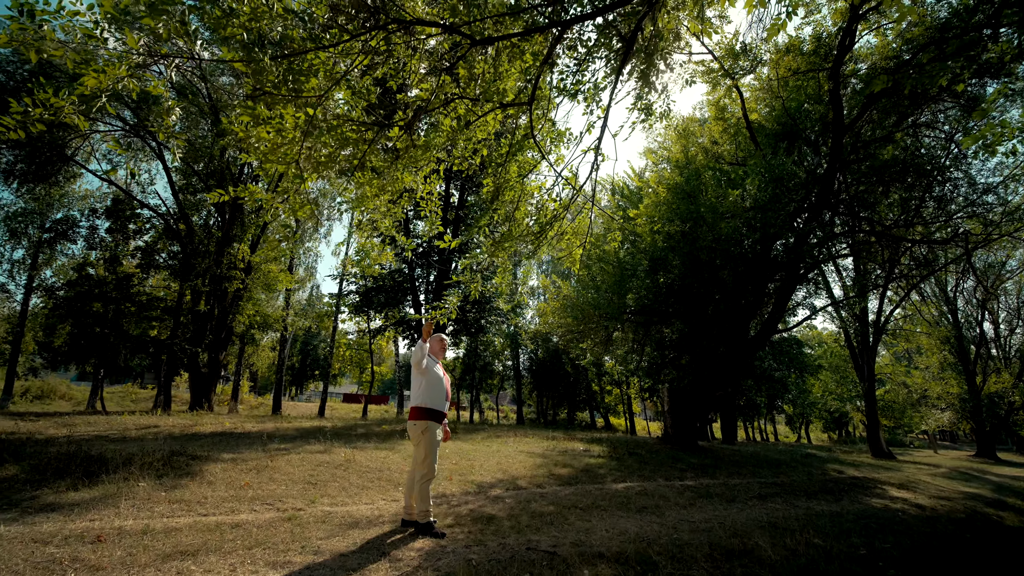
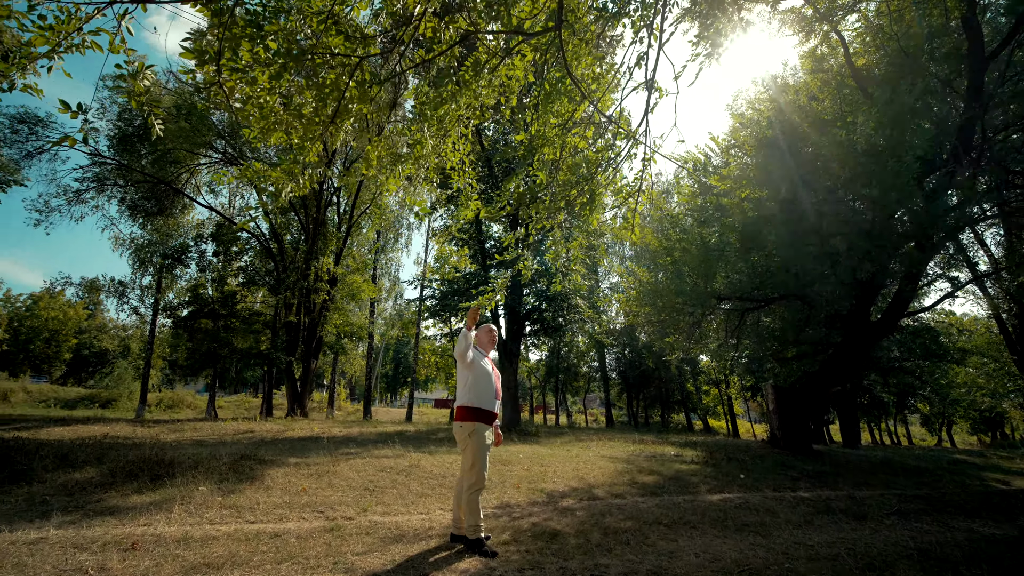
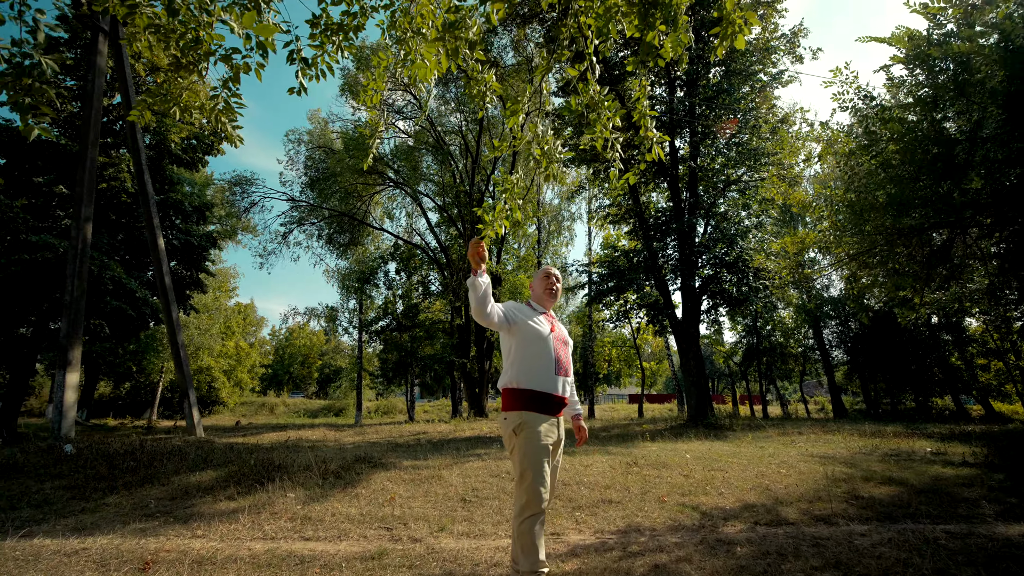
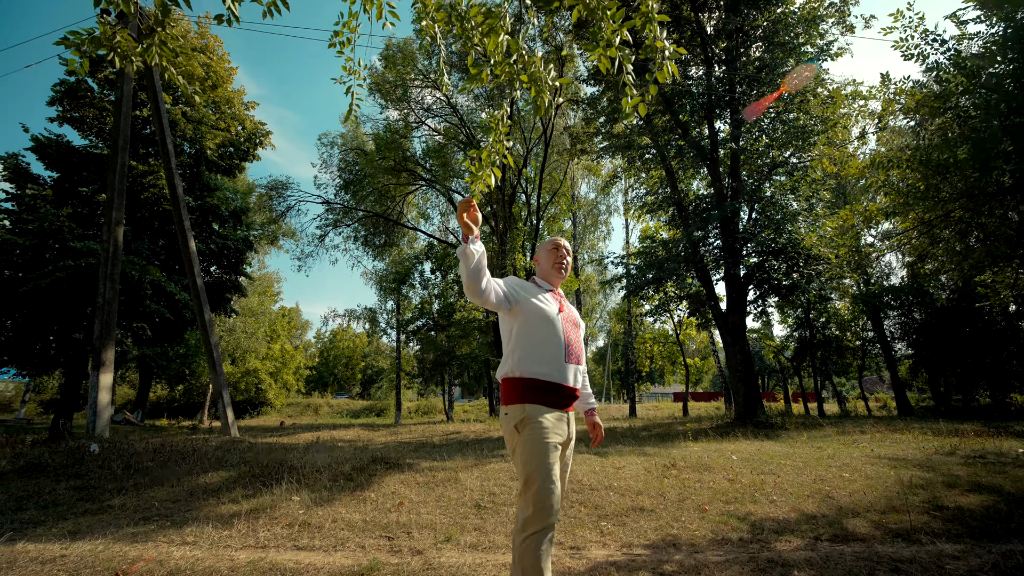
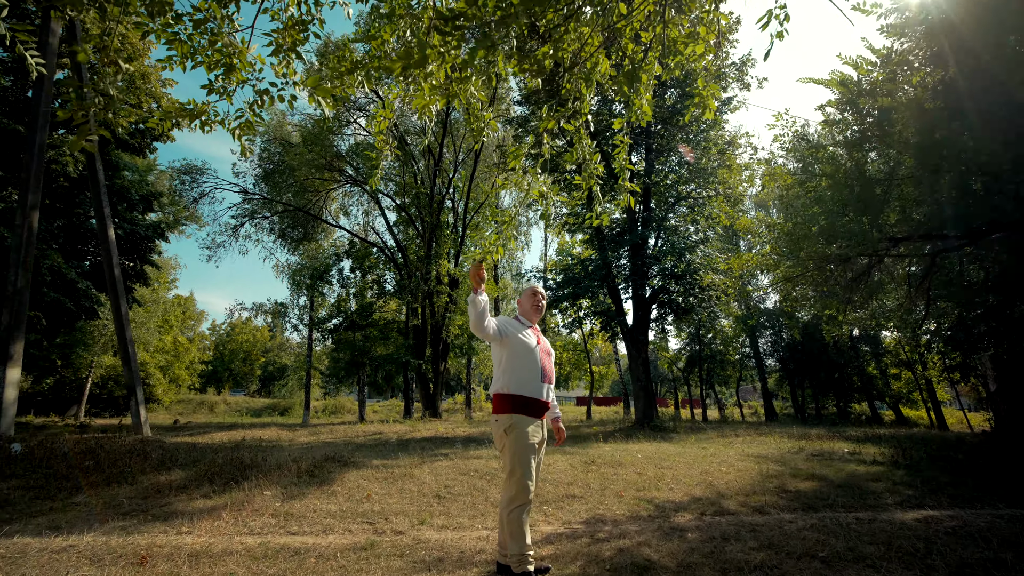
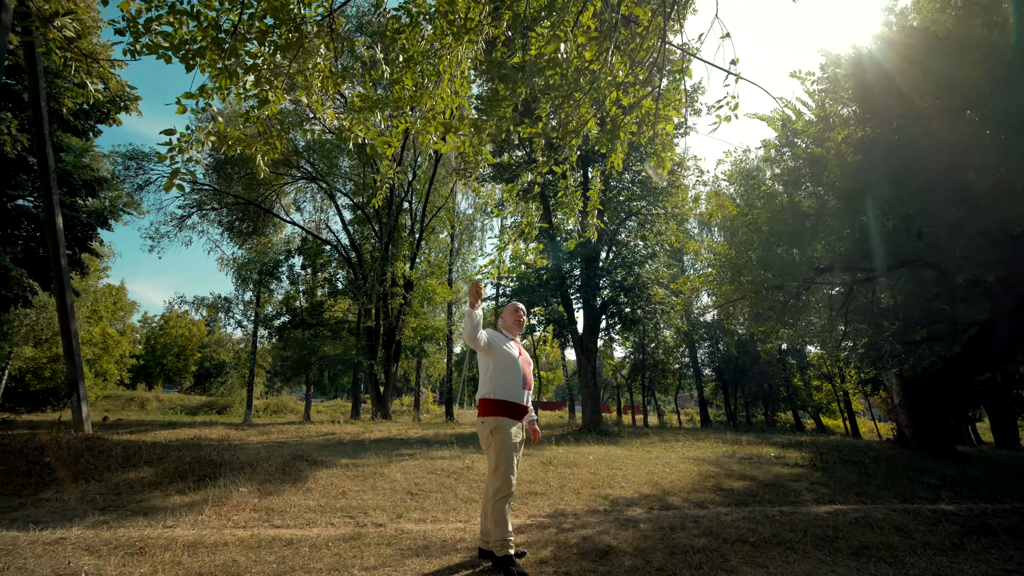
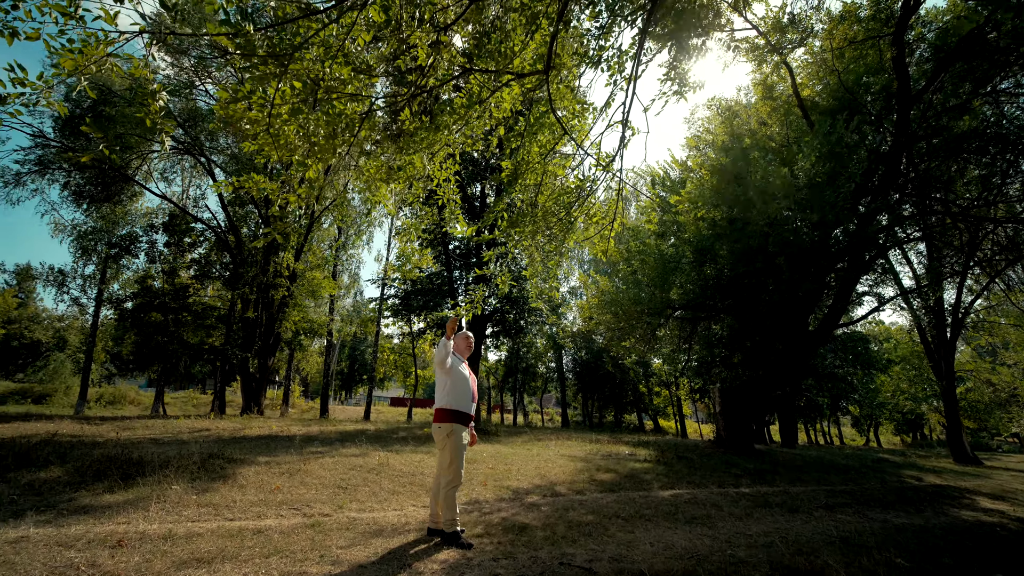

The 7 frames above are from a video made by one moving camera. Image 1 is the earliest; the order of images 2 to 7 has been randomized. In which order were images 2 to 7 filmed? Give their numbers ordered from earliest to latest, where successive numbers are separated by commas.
7, 2, 6, 5, 3, 4
